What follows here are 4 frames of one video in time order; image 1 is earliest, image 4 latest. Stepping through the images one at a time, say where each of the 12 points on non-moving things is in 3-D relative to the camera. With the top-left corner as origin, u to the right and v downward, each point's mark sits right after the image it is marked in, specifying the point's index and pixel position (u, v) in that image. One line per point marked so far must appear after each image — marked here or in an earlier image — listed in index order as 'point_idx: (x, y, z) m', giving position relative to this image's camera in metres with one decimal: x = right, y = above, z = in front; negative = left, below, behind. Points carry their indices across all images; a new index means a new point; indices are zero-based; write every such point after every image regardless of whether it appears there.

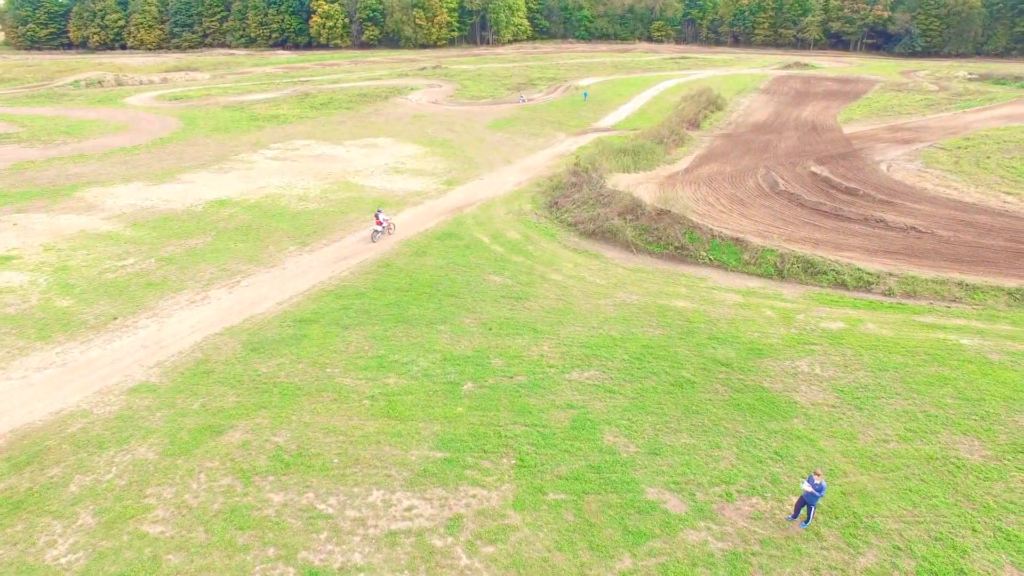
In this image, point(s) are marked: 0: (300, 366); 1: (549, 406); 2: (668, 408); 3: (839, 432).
0: (-4.6, -1.7, +16.1) m
1: (+0.7, -2.2, +14.0) m
2: (+2.9, -2.2, +14.0) m
3: (+6.0, -2.6, +13.6) m
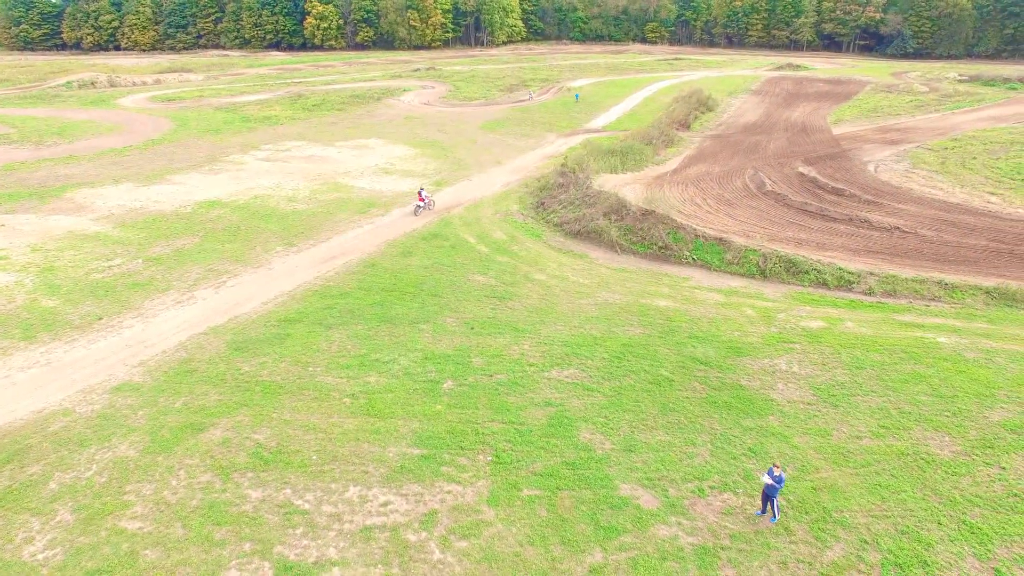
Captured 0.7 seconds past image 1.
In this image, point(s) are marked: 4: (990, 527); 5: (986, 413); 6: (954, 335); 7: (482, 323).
0: (-5.0, -1.7, +16.2) m
1: (+0.3, -2.2, +14.2) m
2: (+2.5, -2.2, +14.2) m
3: (+5.6, -2.5, +13.8) m
4: (+7.0, -3.5, +11.0) m
5: (+9.0, -2.4, +14.2) m
6: (+10.5, -1.1, +17.7) m
7: (-0.7, -0.8, +17.9) m
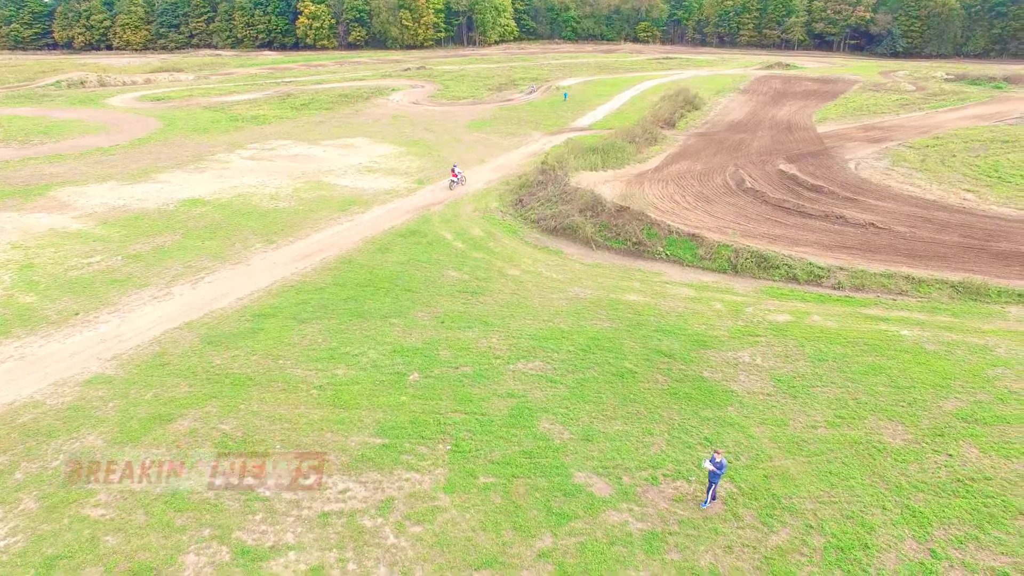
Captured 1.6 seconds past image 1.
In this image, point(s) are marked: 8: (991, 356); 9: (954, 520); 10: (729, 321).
0: (-5.7, -1.6, +16.5) m
1: (-0.4, -2.1, +14.4) m
2: (+1.8, -2.1, +14.4) m
3: (+4.9, -2.4, +14.1) m
4: (+6.3, -3.4, +11.3) m
5: (+8.3, -2.2, +14.5) m
6: (+9.8, -1.0, +18.0) m
7: (-1.4, -0.7, +18.2) m
8: (+10.6, -1.5, +16.5) m
9: (+6.6, -3.5, +11.1) m
10: (+5.3, -0.8, +18.2) m
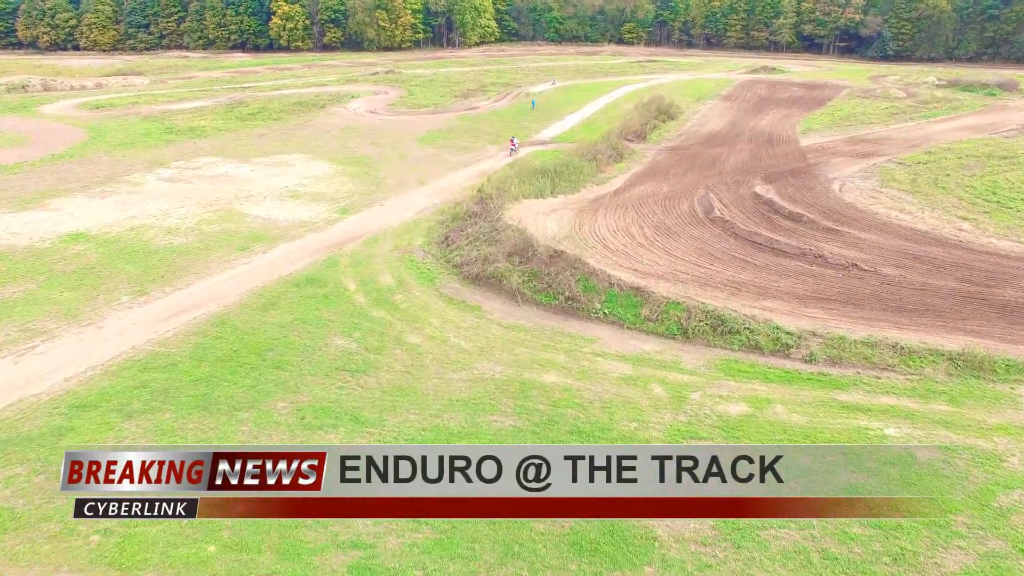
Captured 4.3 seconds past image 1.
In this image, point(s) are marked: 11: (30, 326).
0: (-7.9, -3.2, +12.6) m
1: (-2.7, -3.7, +10.6) m
2: (-0.4, -3.7, +10.6) m
3: (+2.7, -4.0, +10.3) m
4: (+4.1, -5.0, +7.5) m
5: (+6.1, -3.8, +10.7) m
6: (+7.5, -2.6, +14.2) m
7: (-3.7, -2.4, +14.3) m
8: (+8.3, -3.1, +12.7) m
9: (+4.4, -5.1, +7.3) m
10: (+3.0, -2.5, +14.4) m
11: (-12.0, -0.9, +18.7) m
